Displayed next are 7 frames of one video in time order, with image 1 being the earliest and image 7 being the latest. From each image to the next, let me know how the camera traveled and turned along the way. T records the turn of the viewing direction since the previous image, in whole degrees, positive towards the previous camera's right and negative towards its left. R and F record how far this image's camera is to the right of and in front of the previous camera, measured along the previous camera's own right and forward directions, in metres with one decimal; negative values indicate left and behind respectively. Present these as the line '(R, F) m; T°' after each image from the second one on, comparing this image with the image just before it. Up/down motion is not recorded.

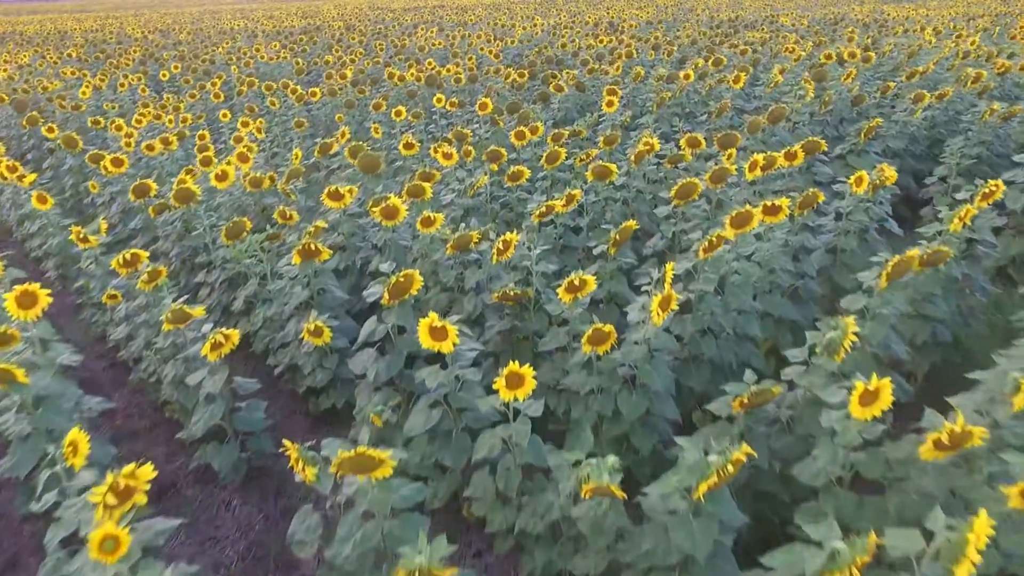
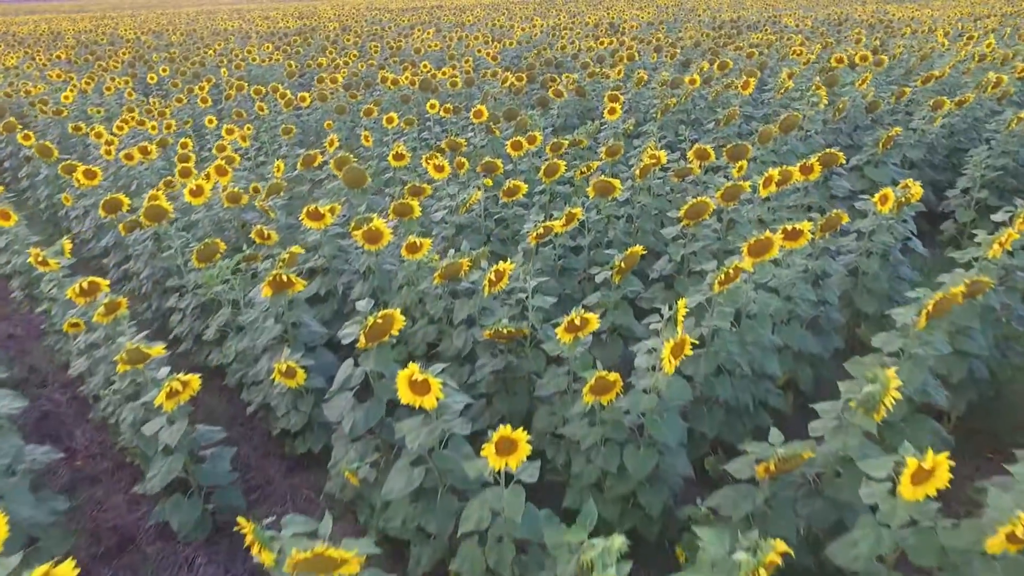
(0.0, +0.4) m; 0°
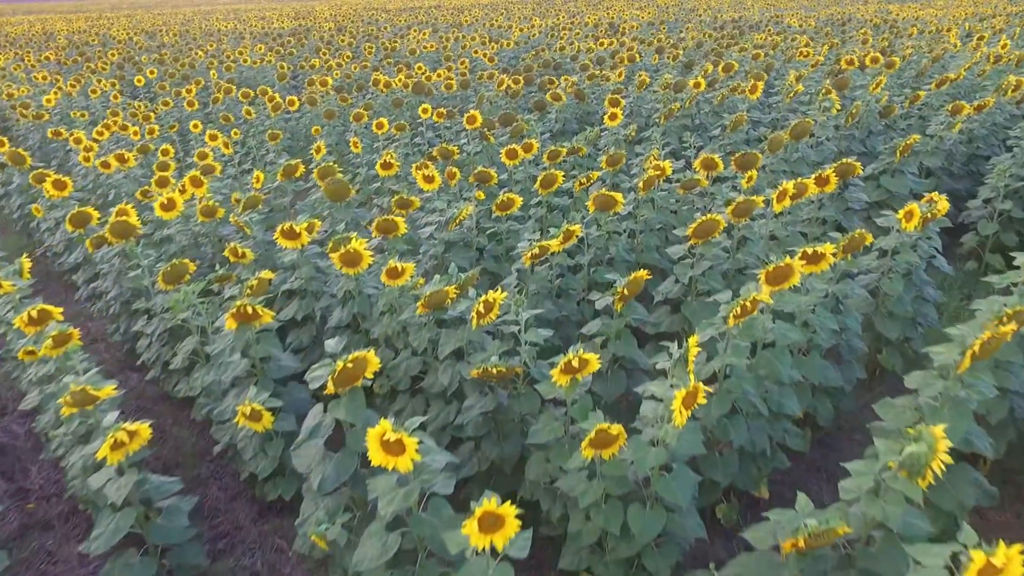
(0.0, +0.3) m; 0°
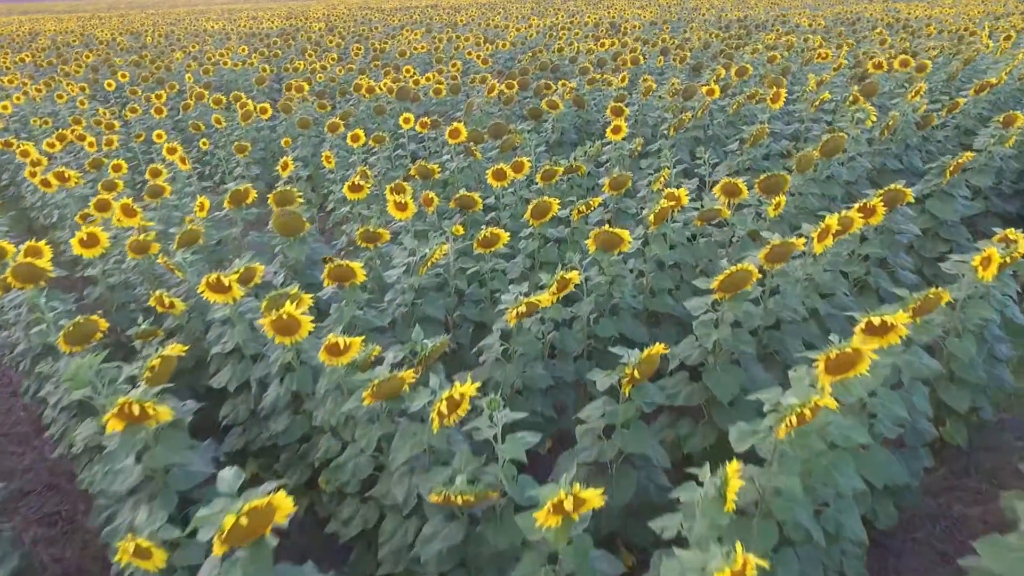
(+0.1, +0.8) m; 0°
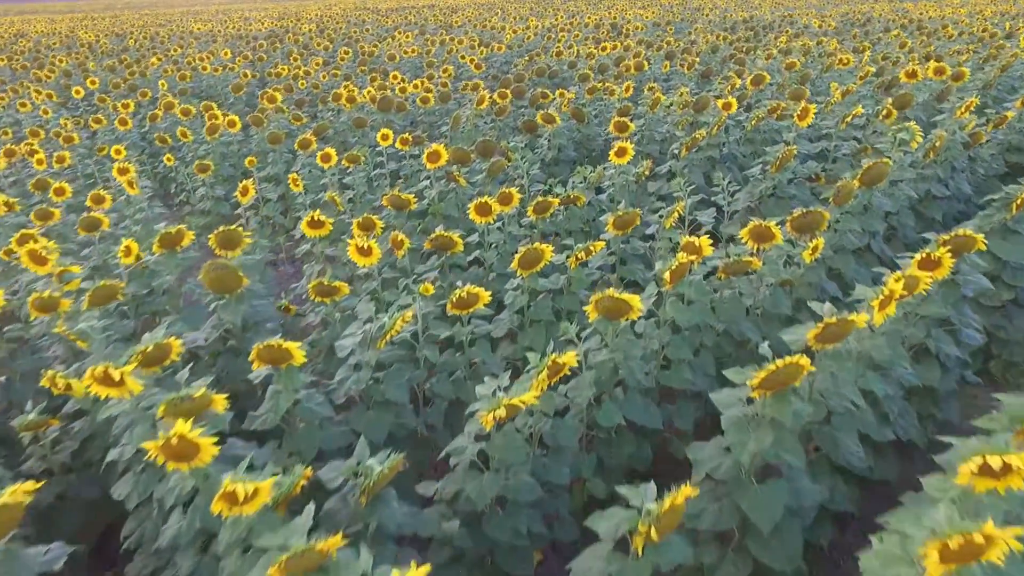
(+0.1, +0.7) m; 0°
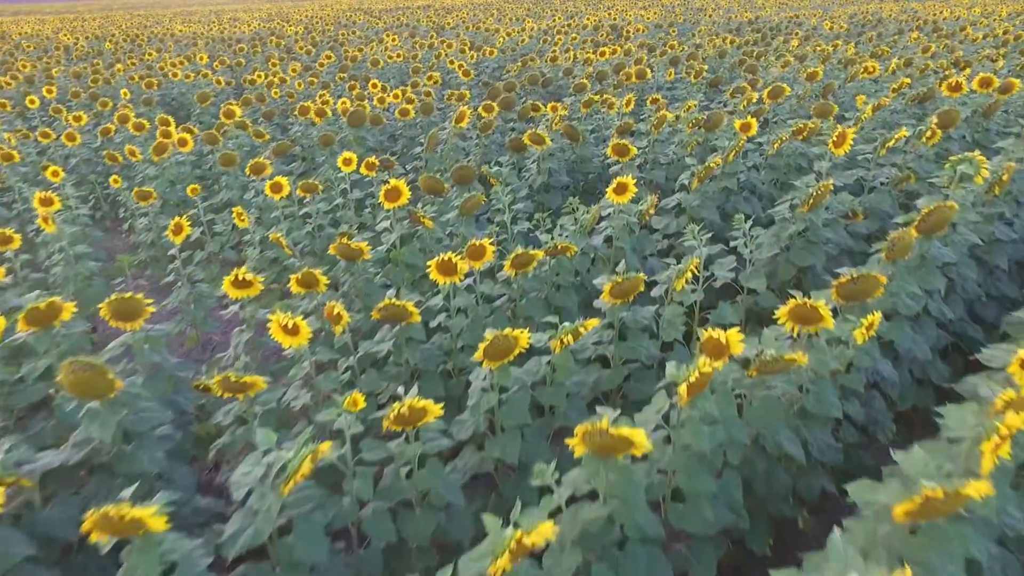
(+0.2, +0.8) m; 0°
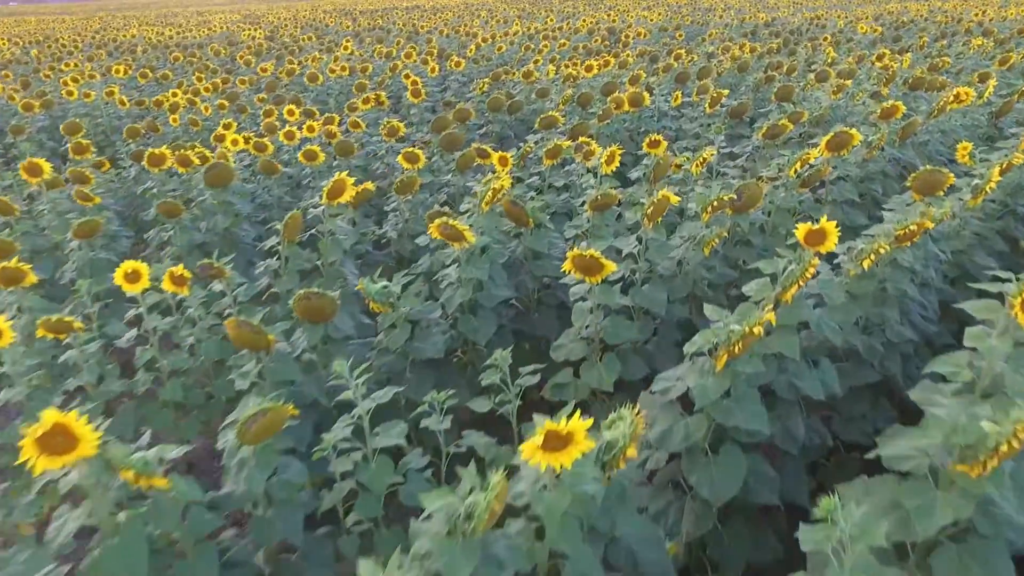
(+0.6, +2.2) m; -1°
